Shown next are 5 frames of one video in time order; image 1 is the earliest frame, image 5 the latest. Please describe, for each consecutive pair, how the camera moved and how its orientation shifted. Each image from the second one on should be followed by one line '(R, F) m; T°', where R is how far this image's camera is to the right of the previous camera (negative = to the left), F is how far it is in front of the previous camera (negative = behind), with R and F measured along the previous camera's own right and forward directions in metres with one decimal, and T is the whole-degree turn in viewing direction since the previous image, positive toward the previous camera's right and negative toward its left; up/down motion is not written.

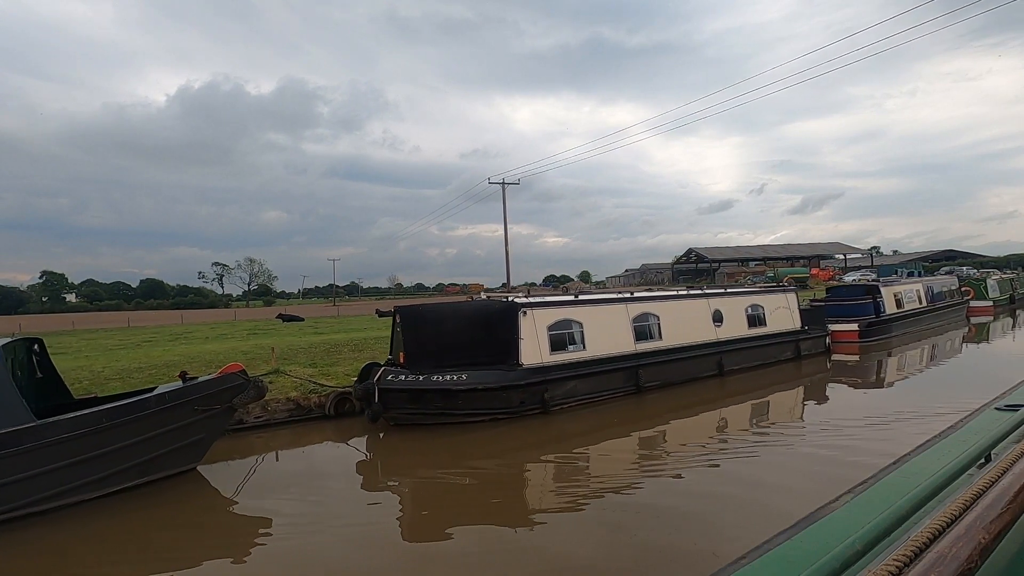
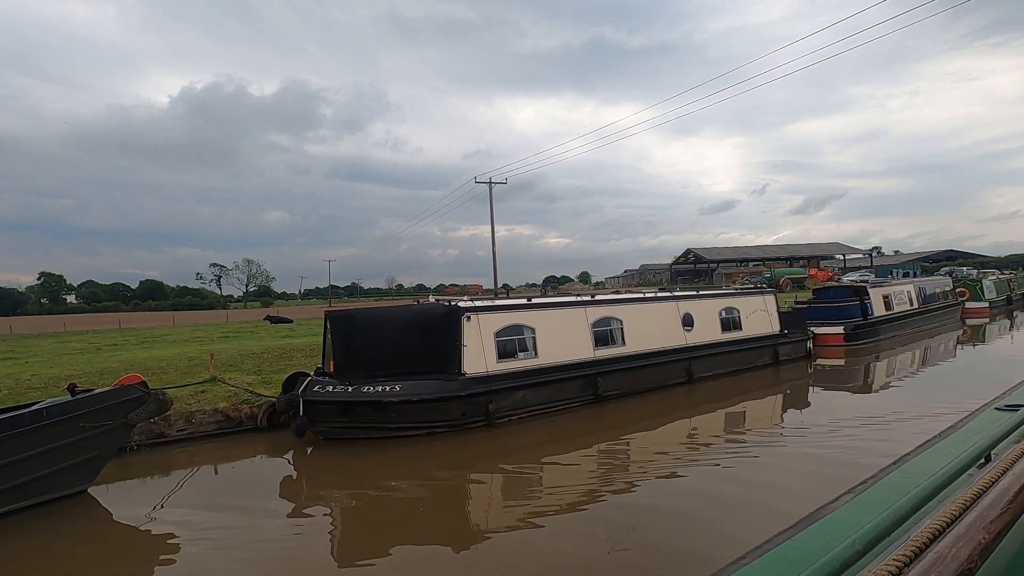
(+1.0, +0.8) m; 0°
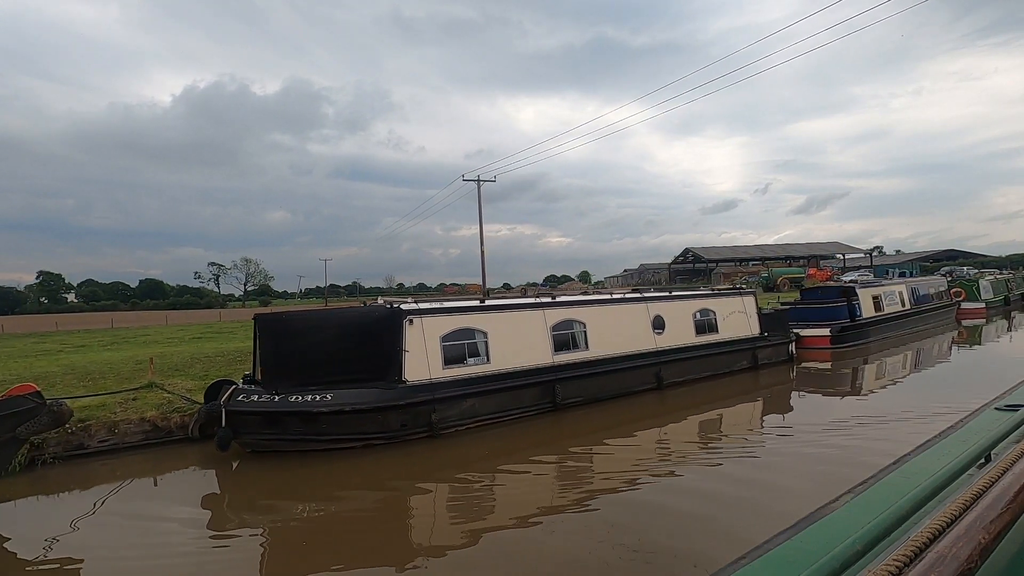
(+0.9, +0.7) m; 0°
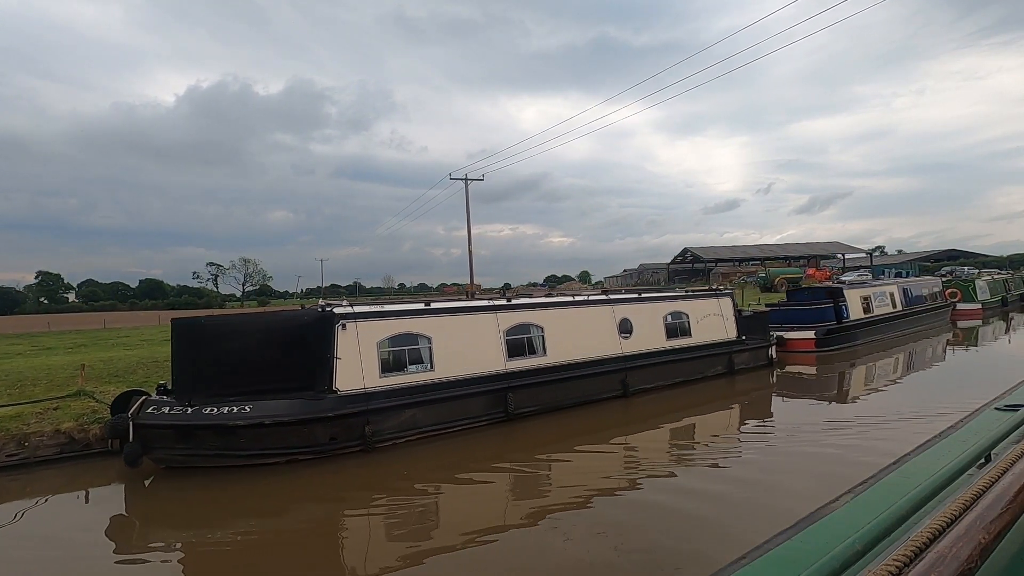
(+0.9, +0.7) m; 0°
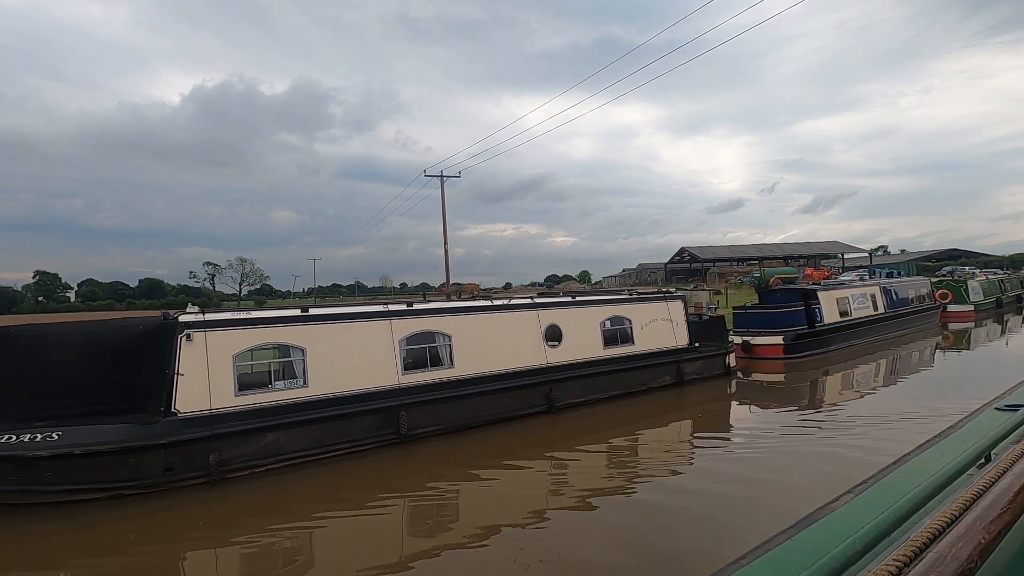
(+1.6, +1.2) m; 0°
